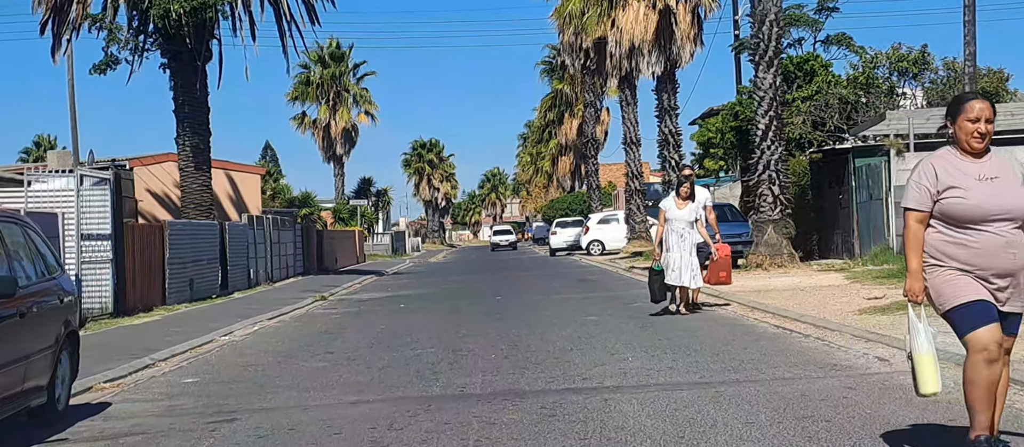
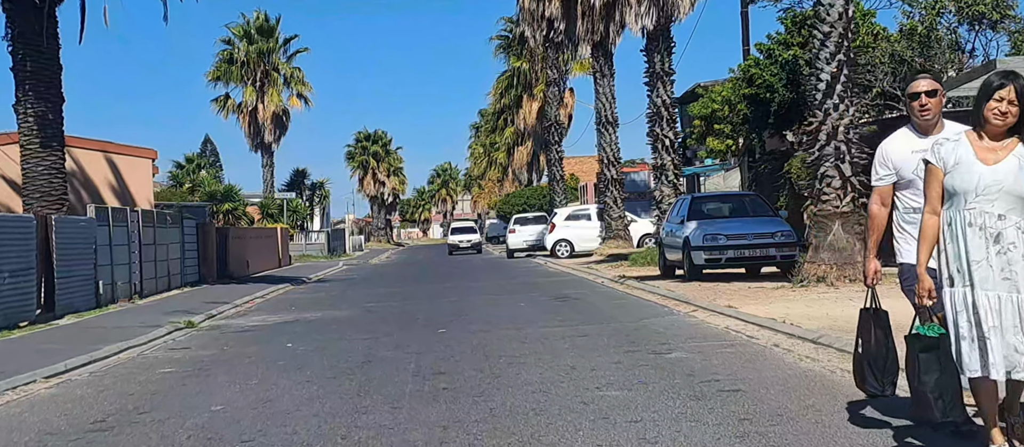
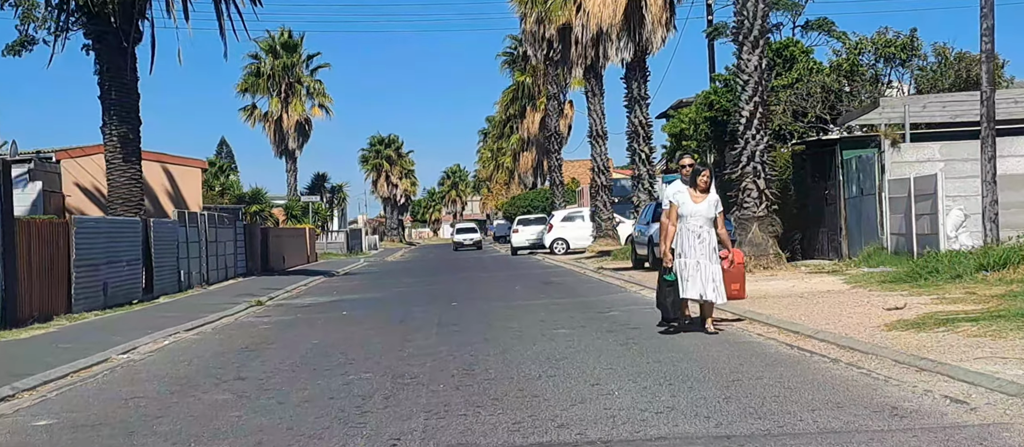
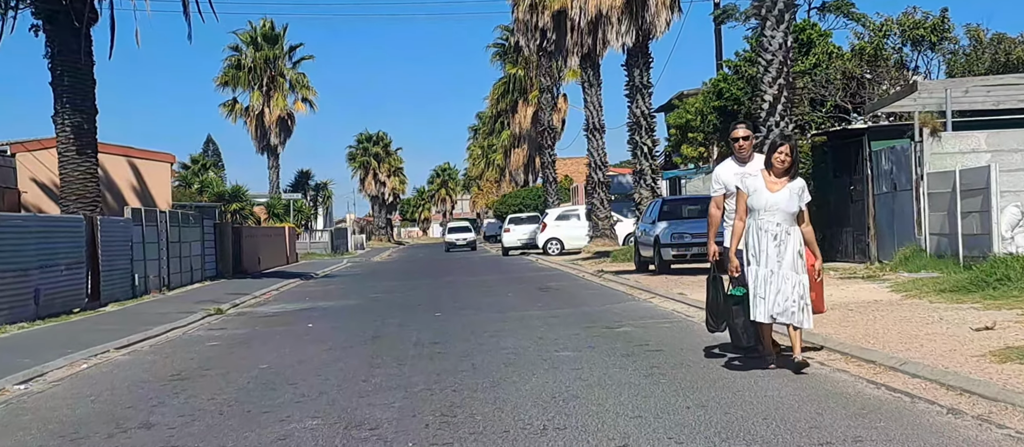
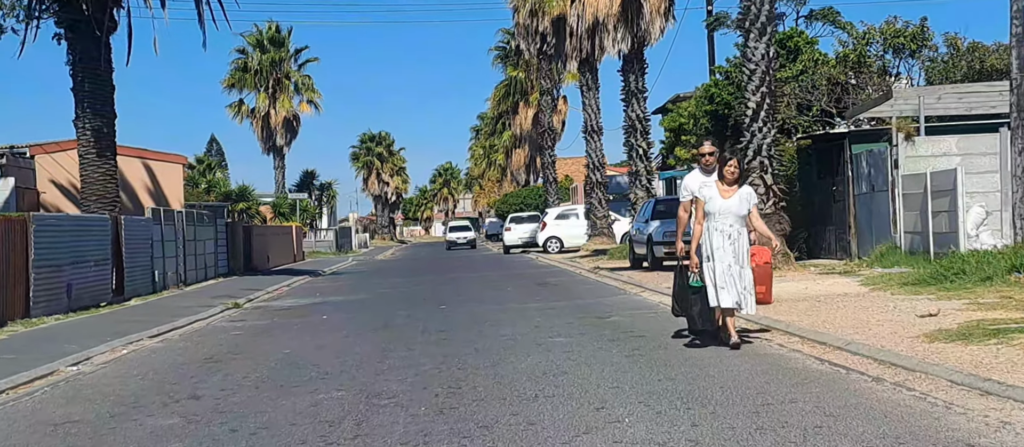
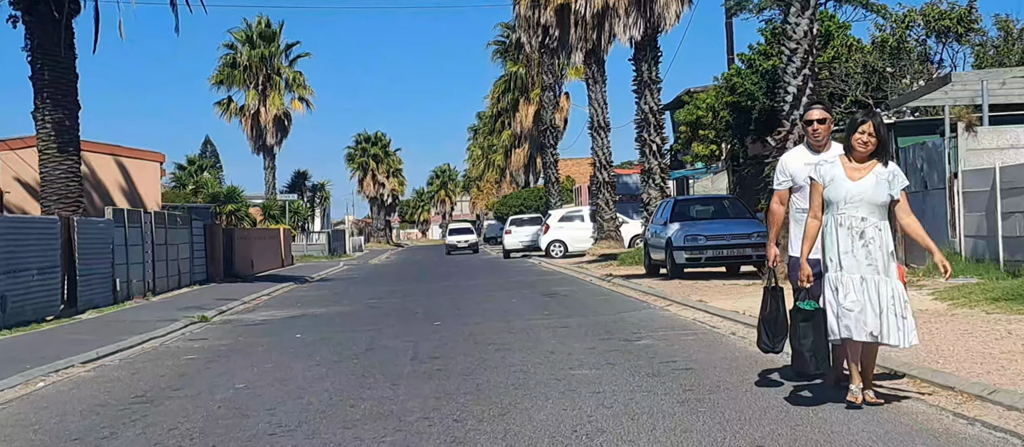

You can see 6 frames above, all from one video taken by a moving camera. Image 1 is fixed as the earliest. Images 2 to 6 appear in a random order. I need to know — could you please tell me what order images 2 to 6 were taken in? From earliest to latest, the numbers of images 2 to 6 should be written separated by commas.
3, 5, 4, 6, 2
